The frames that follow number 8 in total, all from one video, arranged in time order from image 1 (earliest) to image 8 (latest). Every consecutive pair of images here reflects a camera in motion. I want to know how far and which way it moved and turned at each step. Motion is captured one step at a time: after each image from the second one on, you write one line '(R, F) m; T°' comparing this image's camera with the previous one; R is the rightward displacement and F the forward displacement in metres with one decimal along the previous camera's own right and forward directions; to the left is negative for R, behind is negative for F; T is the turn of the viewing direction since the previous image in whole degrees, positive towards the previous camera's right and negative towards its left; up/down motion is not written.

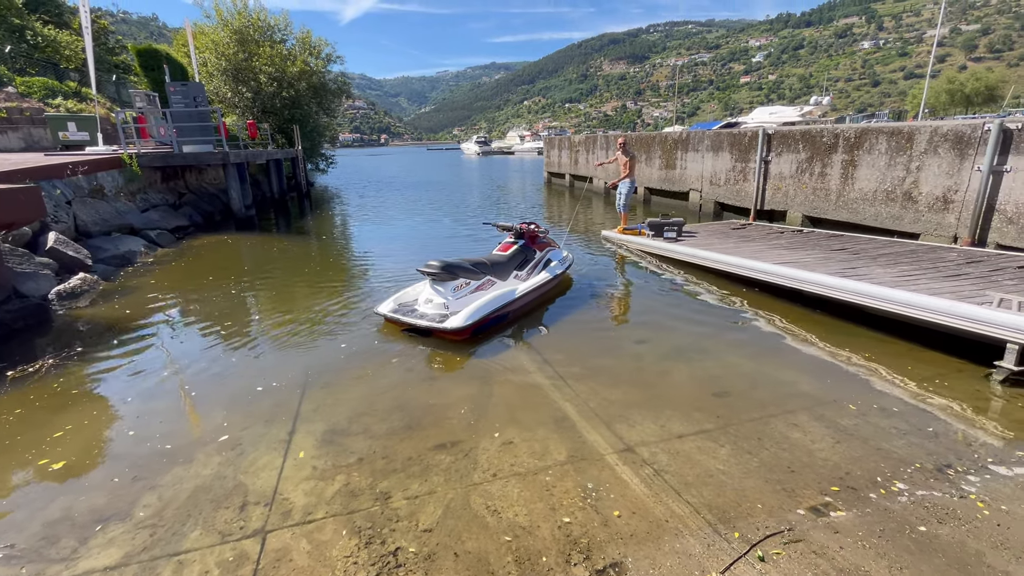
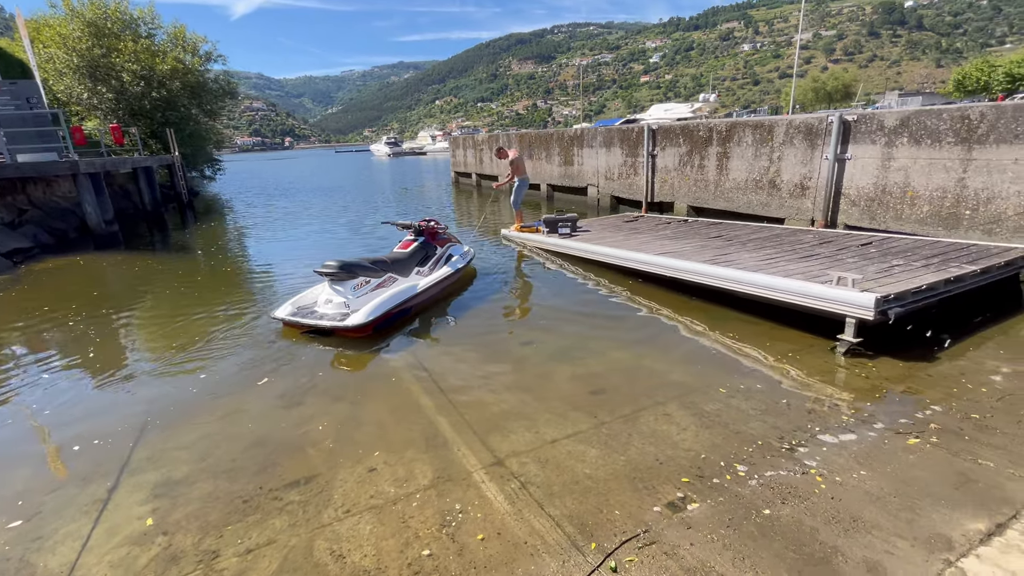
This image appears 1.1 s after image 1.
(+0.5, +0.2) m; +9°
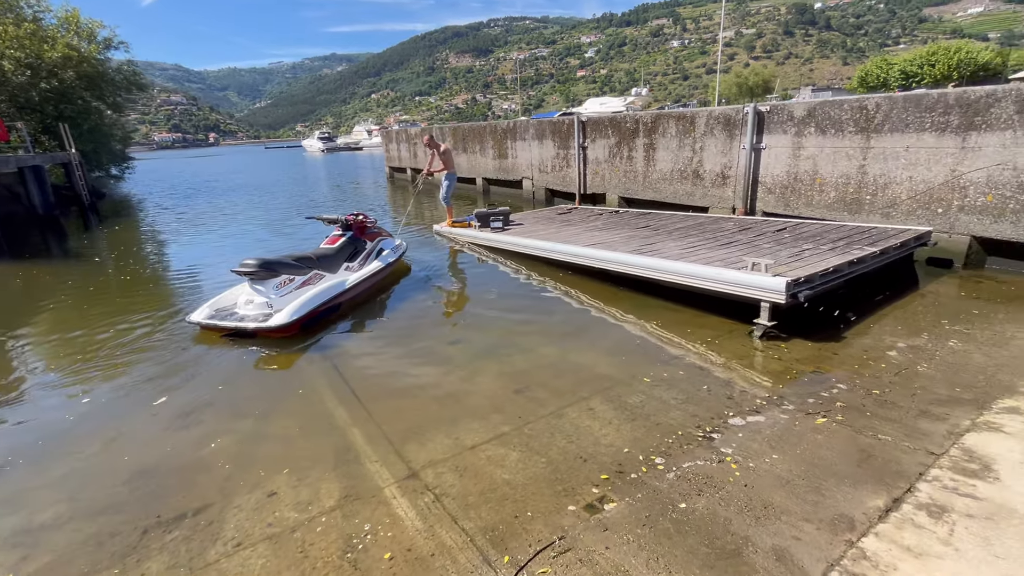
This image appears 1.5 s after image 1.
(+0.2, +0.2) m; +6°
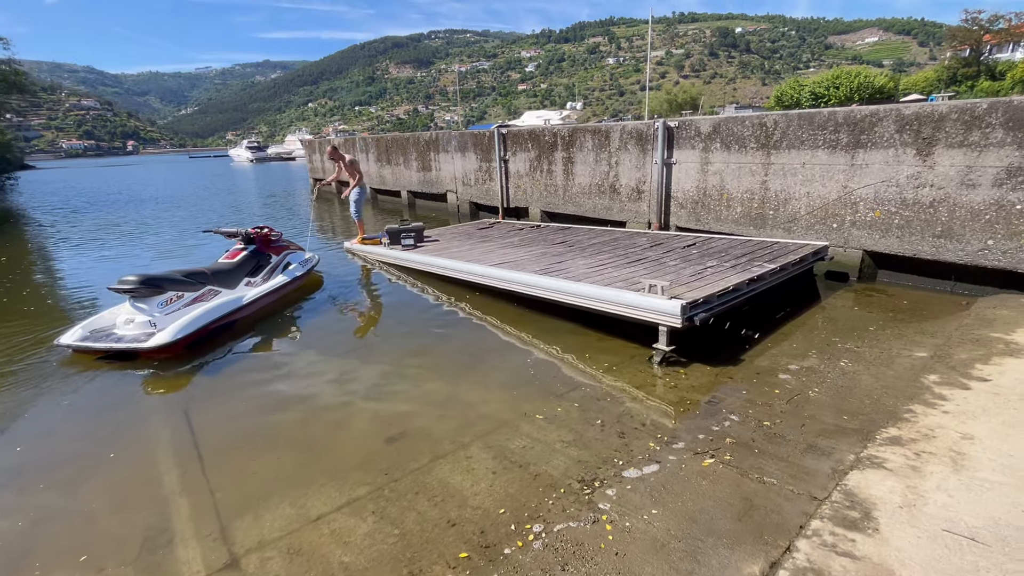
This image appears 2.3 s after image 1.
(+0.6, +0.4) m; +6°
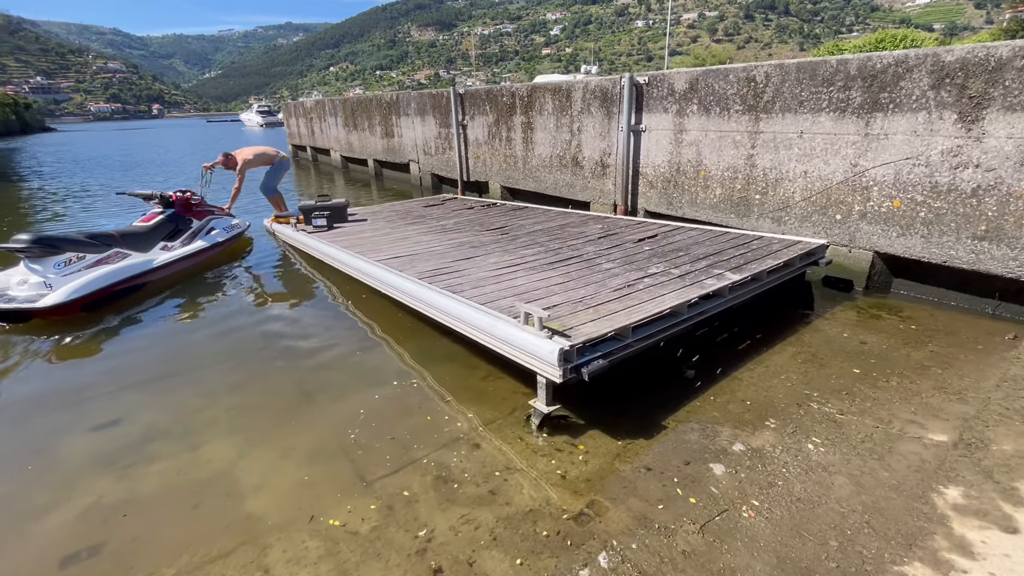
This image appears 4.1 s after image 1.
(+1.2, +1.4) m; -2°
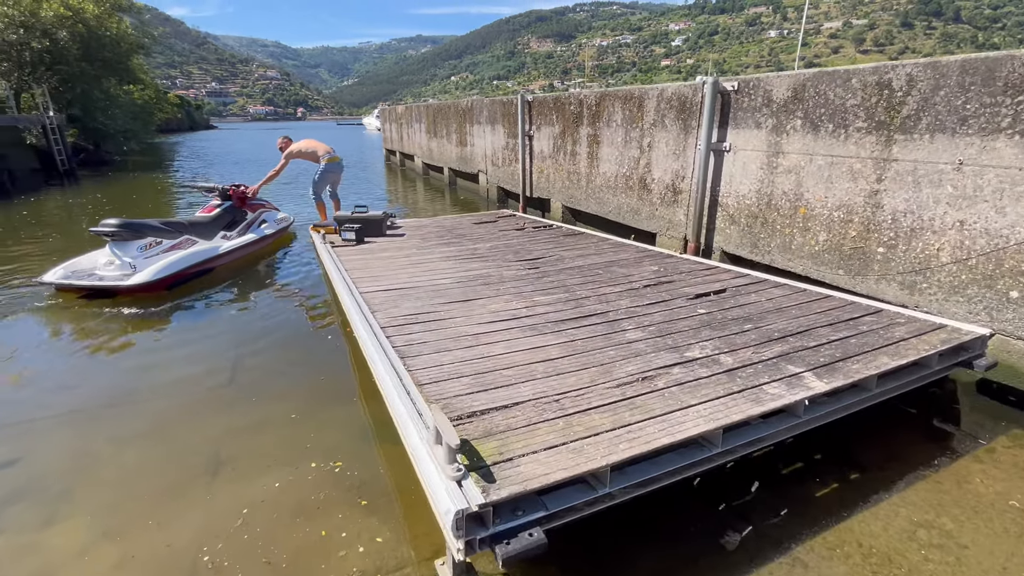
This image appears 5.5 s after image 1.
(+0.7, +1.1) m; -11°
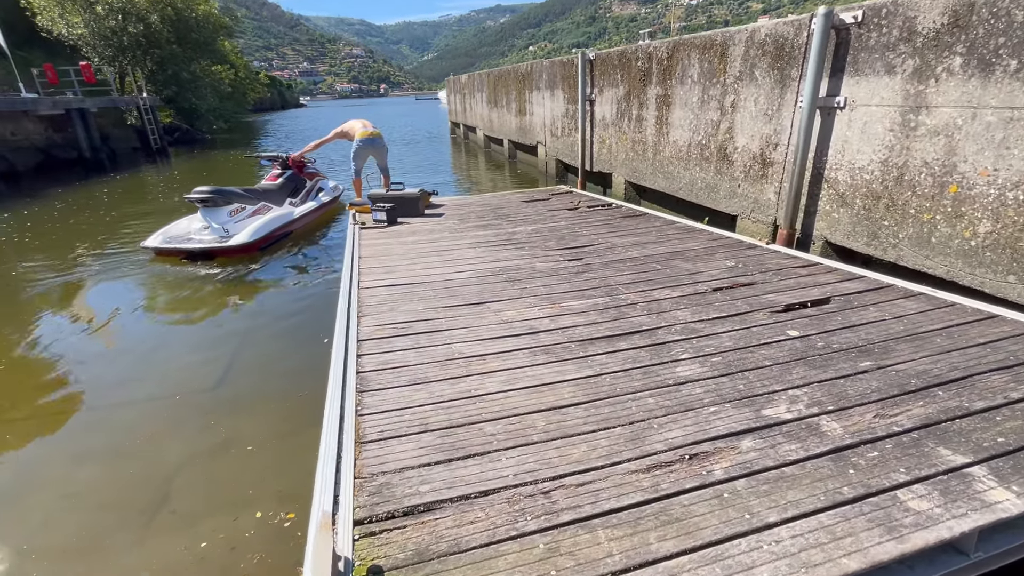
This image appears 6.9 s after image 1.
(+0.3, +0.8) m; -9°
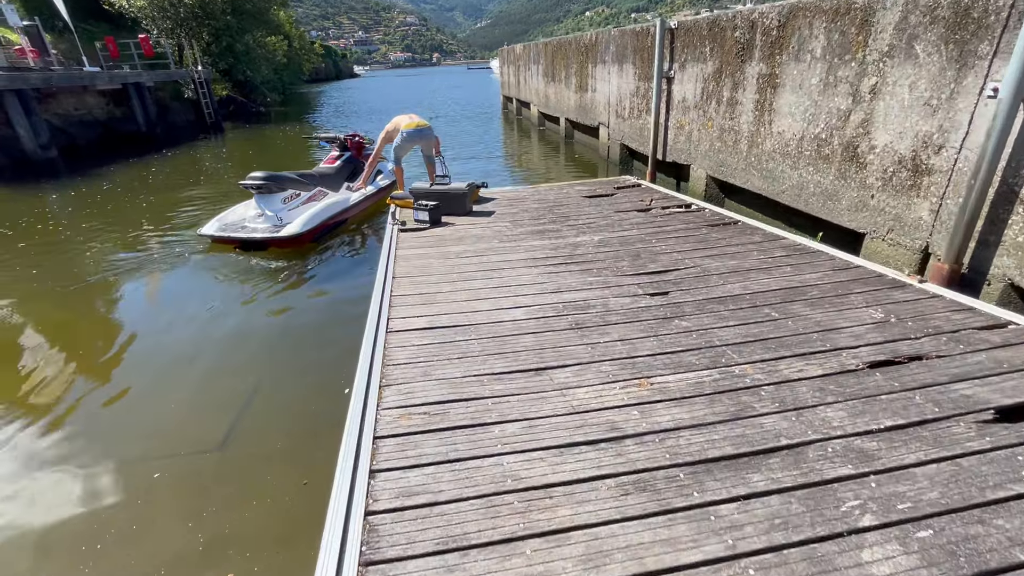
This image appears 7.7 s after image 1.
(-0.1, +0.8) m; -5°
